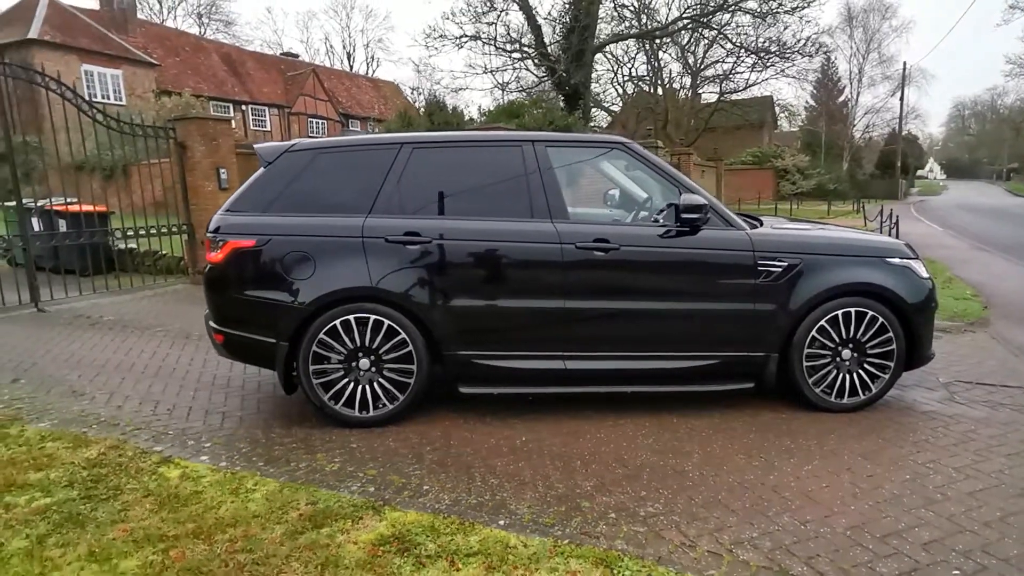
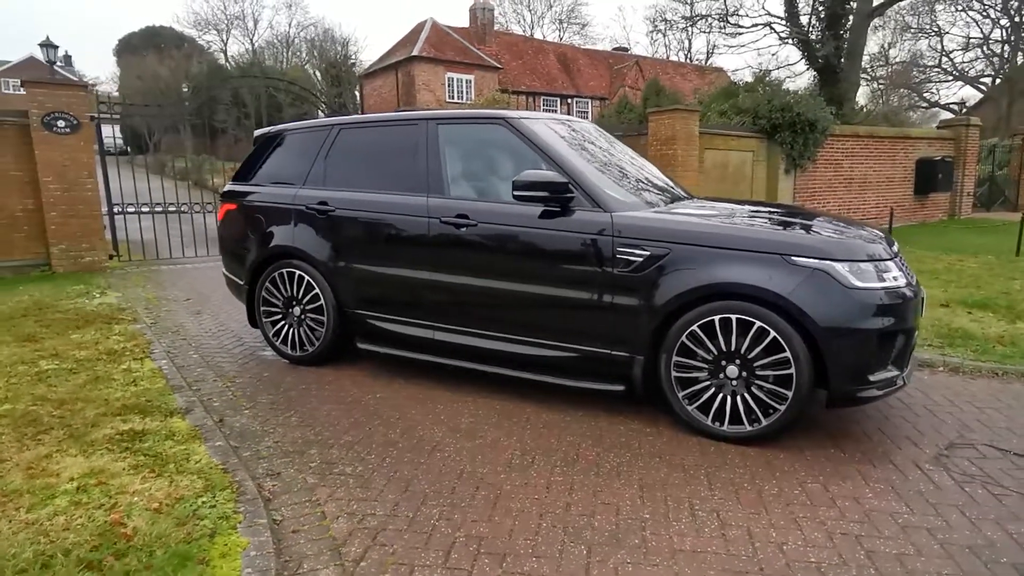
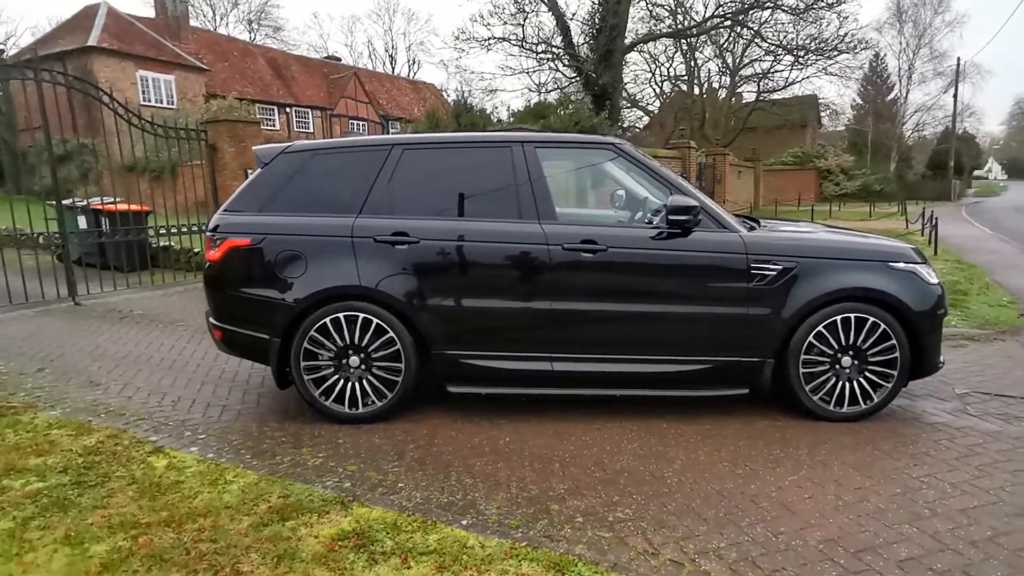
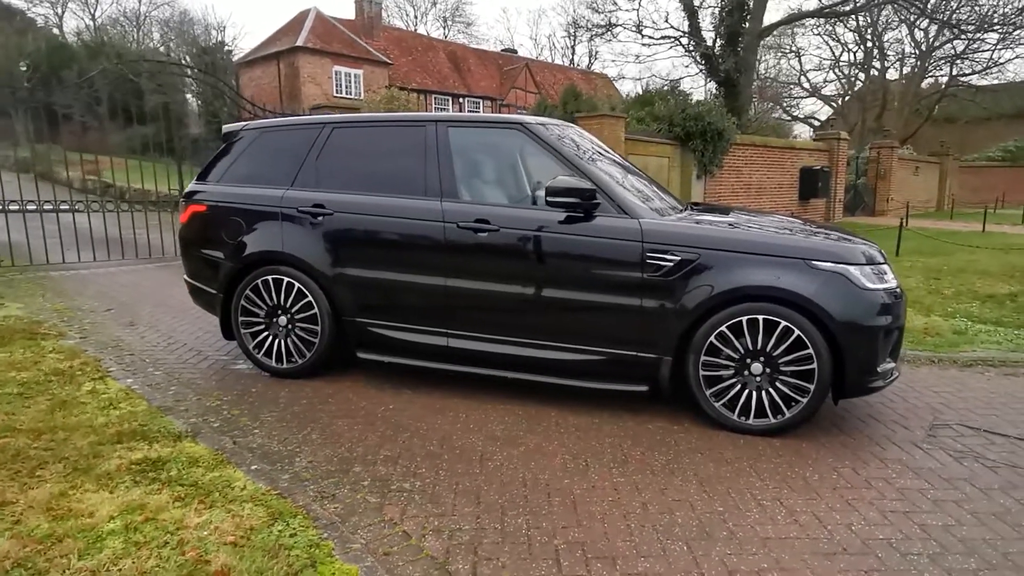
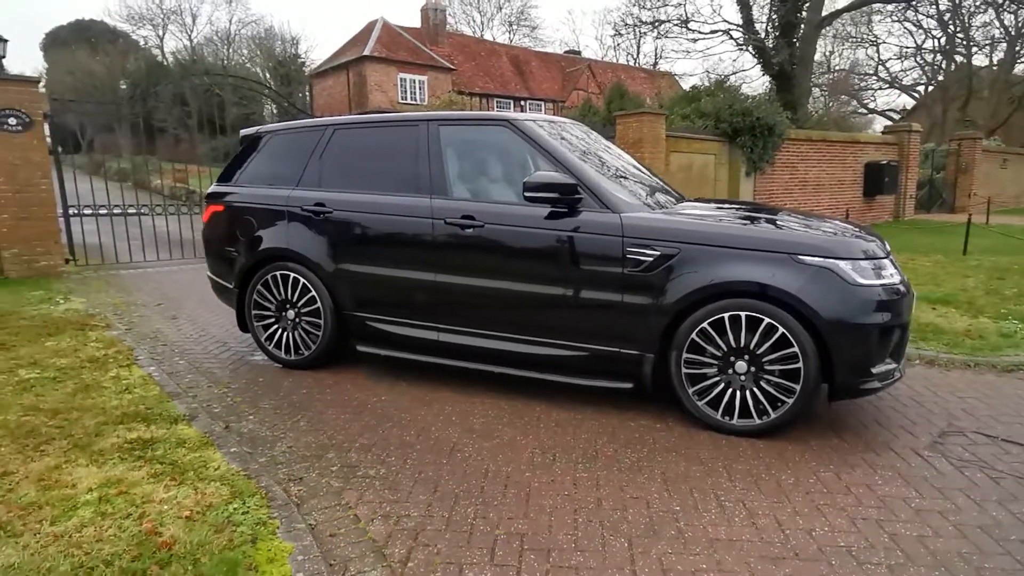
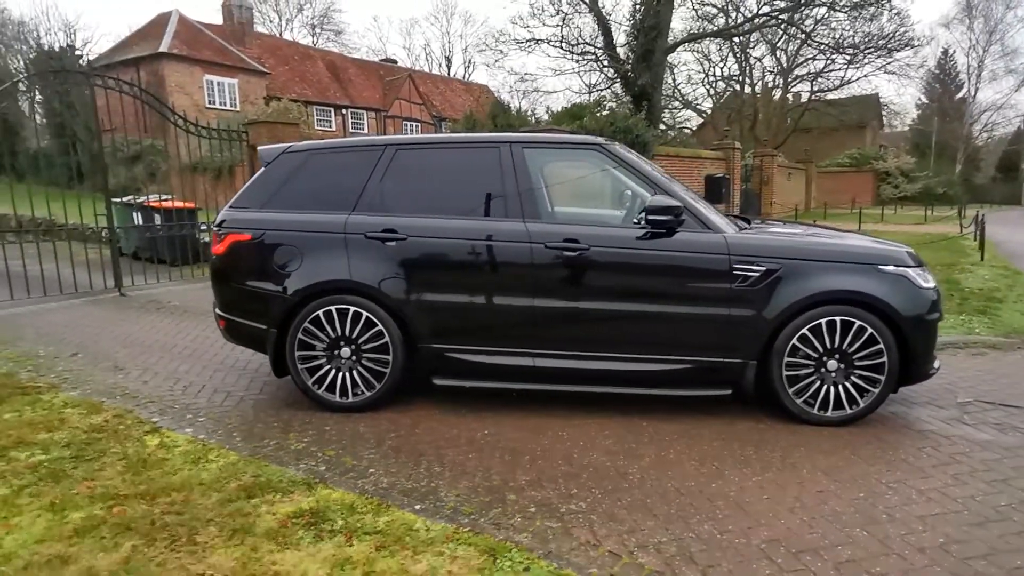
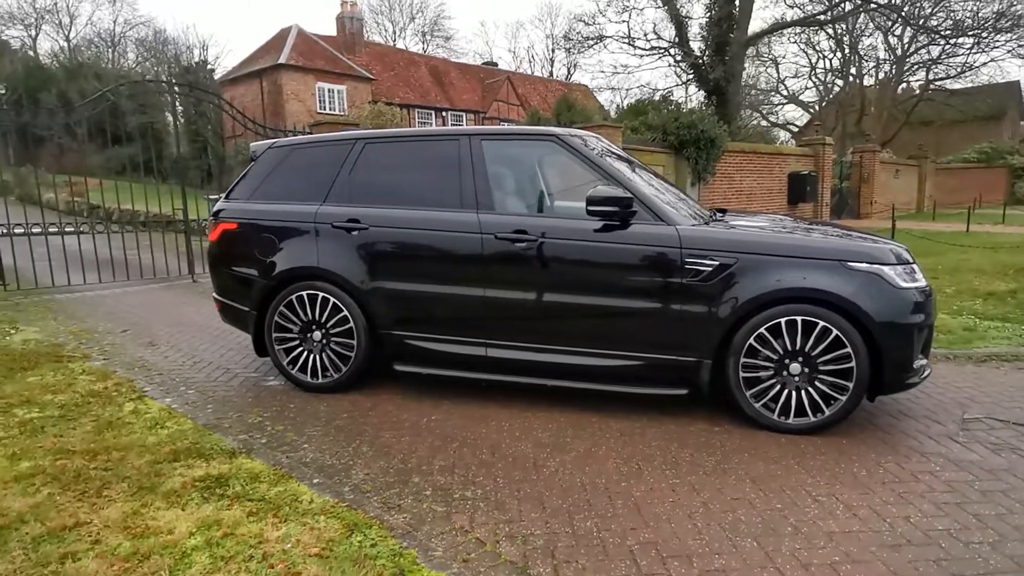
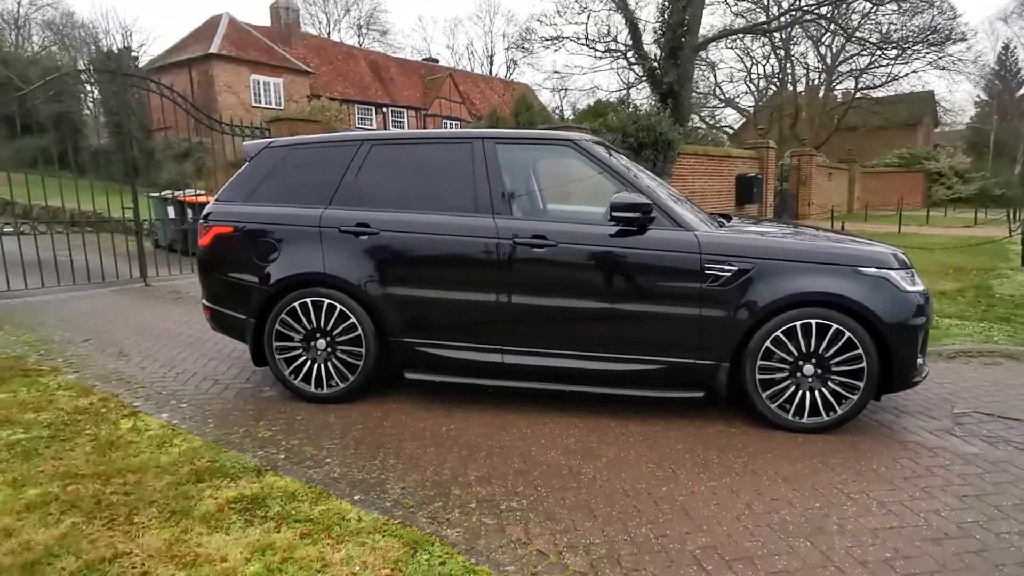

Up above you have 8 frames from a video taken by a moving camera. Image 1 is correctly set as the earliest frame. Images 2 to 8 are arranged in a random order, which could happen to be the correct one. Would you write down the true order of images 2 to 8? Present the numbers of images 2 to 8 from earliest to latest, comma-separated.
3, 6, 8, 7, 4, 5, 2
